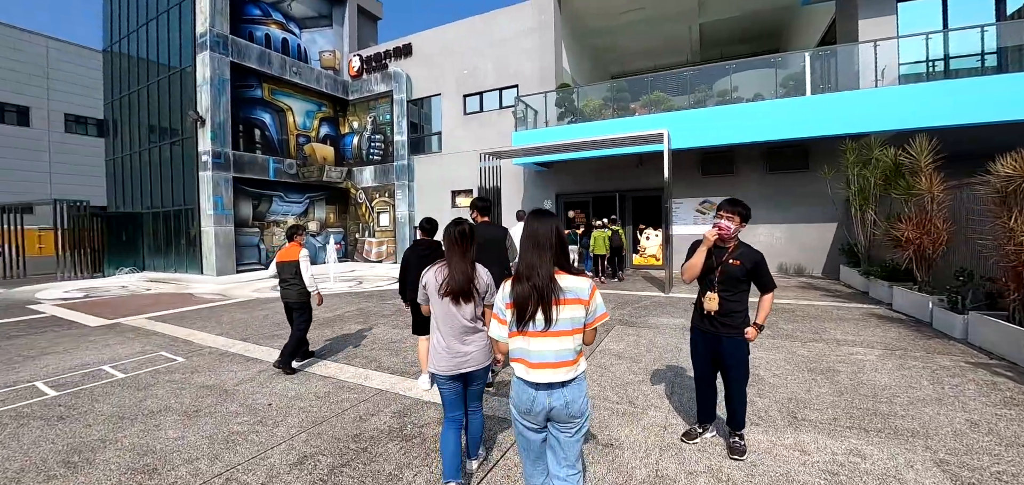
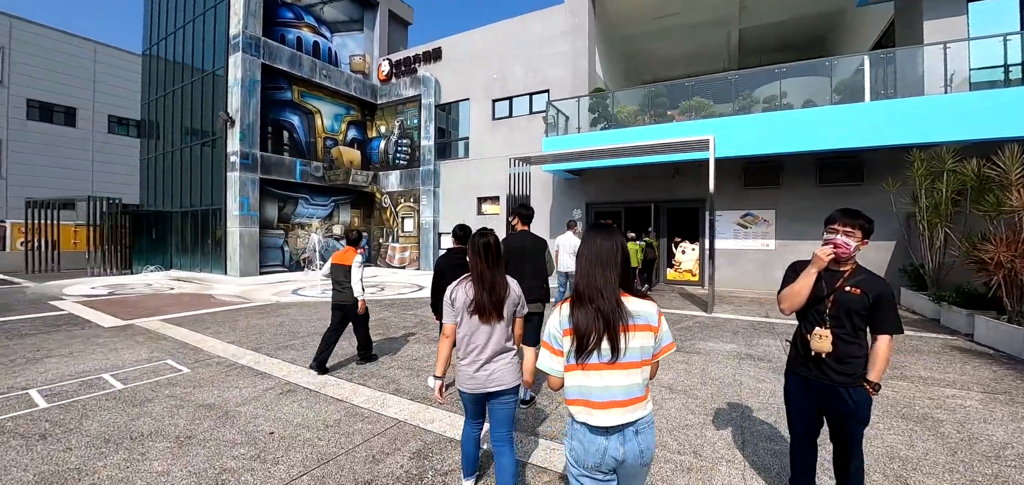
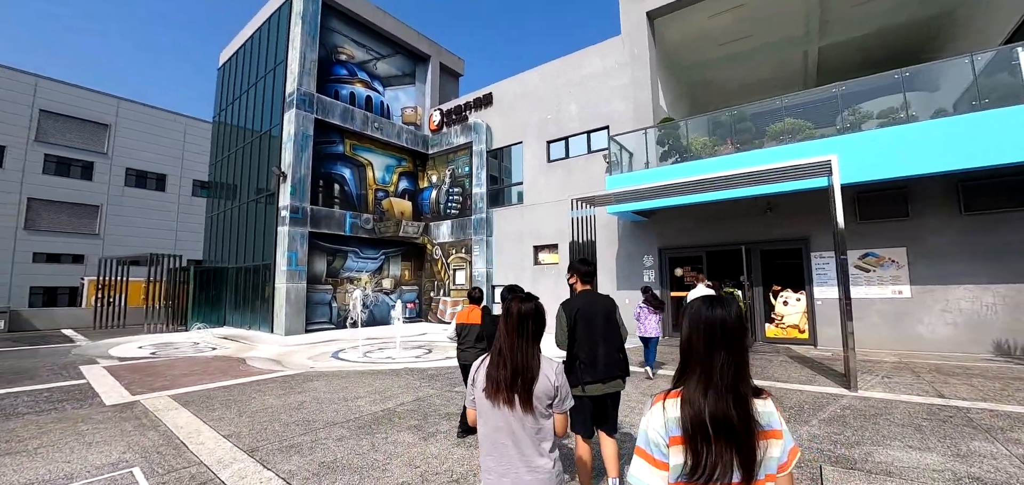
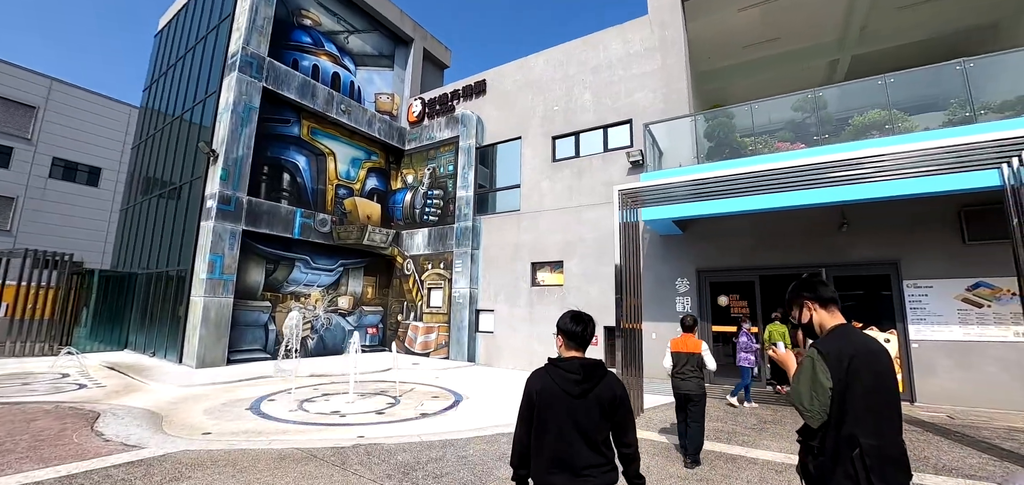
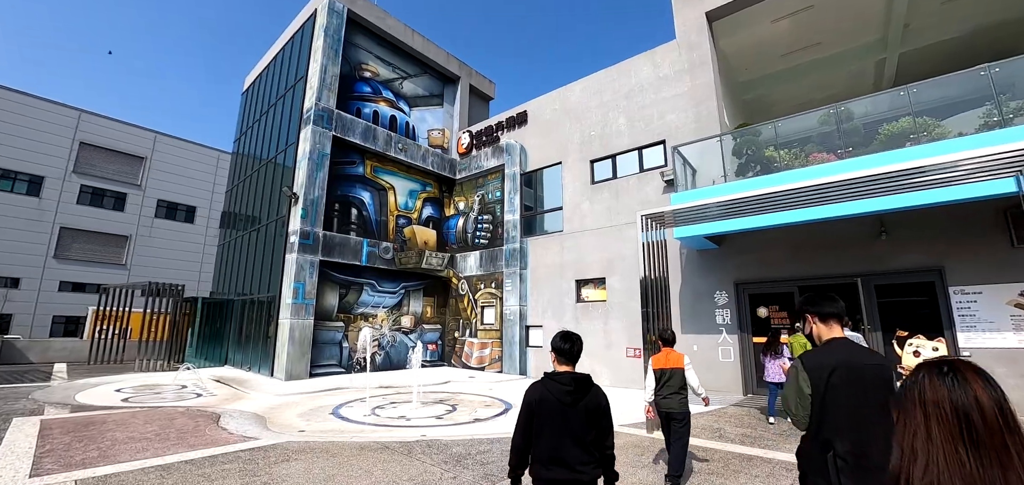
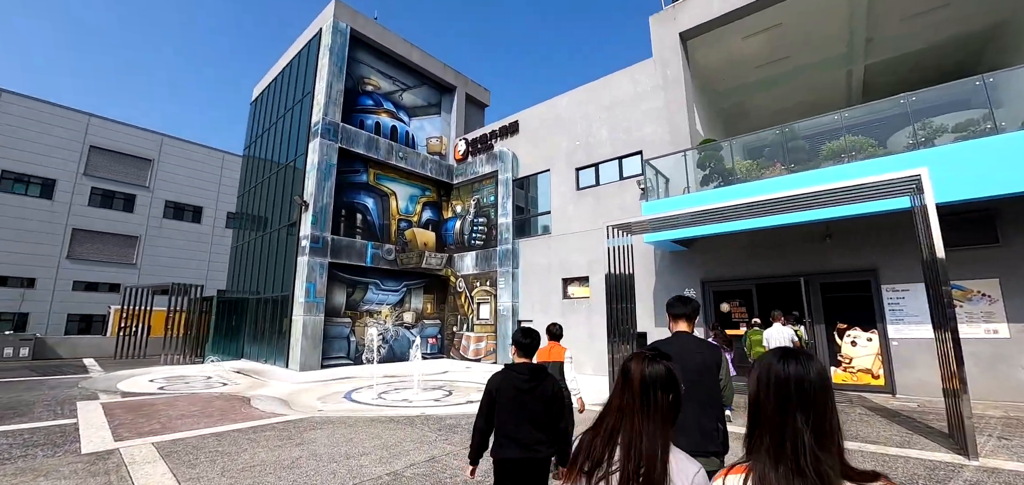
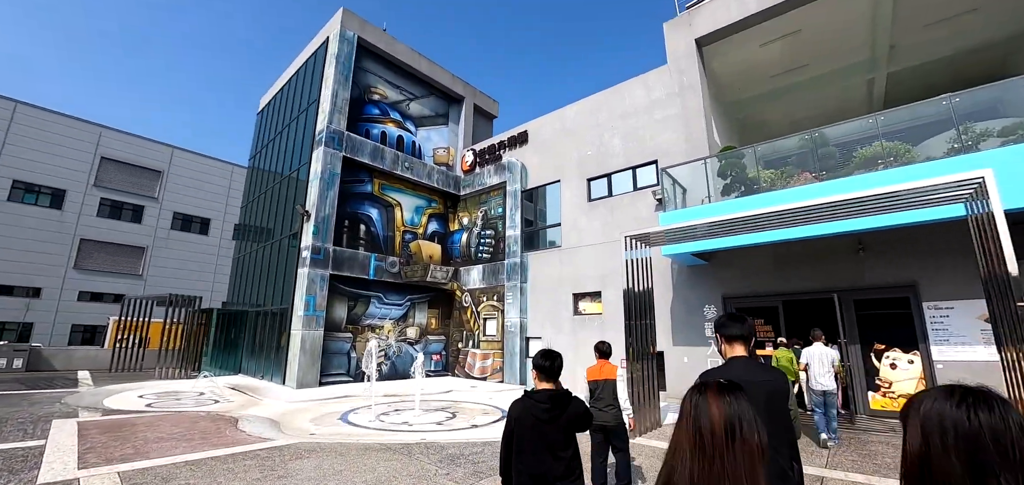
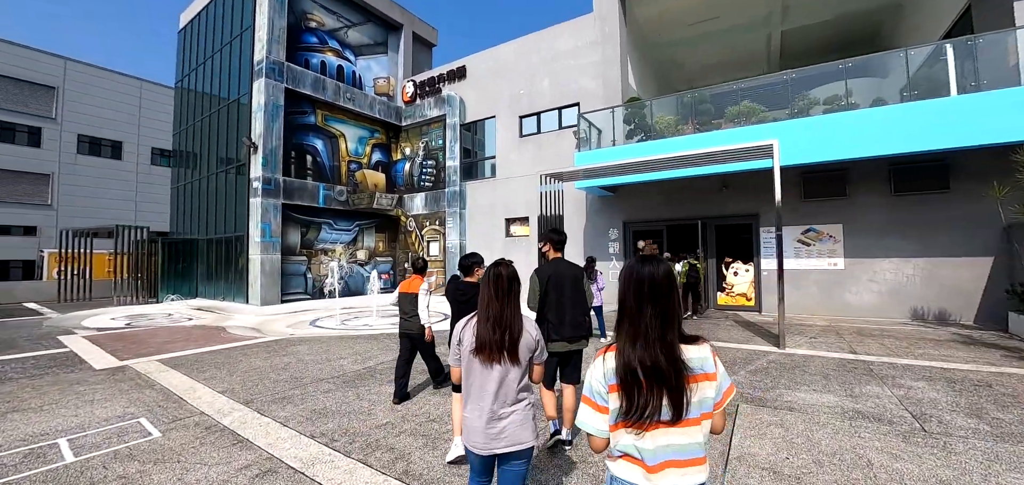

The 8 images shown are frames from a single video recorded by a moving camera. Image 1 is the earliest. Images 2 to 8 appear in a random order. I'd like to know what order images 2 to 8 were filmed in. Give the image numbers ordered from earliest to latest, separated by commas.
2, 8, 3, 6, 7, 5, 4
